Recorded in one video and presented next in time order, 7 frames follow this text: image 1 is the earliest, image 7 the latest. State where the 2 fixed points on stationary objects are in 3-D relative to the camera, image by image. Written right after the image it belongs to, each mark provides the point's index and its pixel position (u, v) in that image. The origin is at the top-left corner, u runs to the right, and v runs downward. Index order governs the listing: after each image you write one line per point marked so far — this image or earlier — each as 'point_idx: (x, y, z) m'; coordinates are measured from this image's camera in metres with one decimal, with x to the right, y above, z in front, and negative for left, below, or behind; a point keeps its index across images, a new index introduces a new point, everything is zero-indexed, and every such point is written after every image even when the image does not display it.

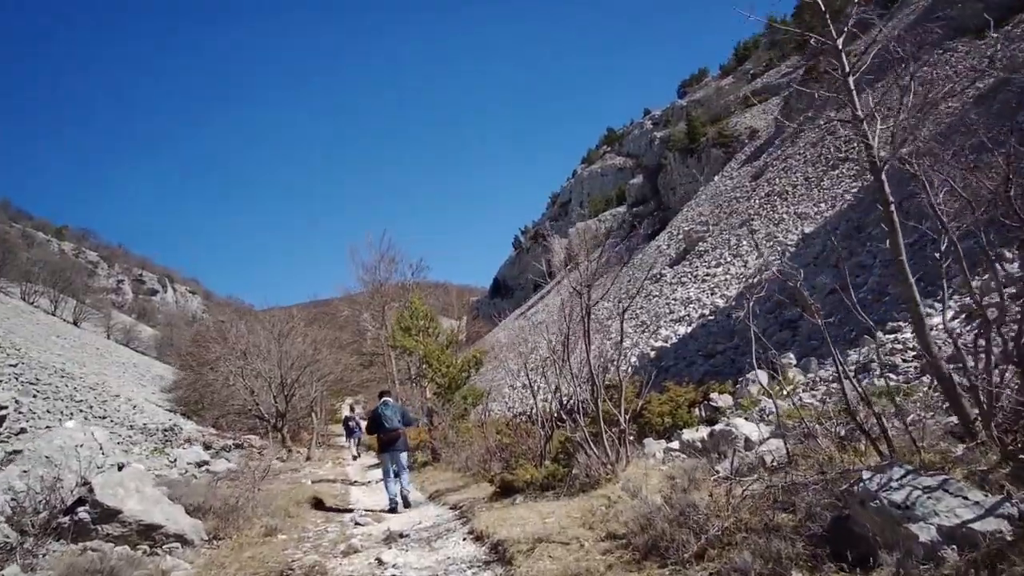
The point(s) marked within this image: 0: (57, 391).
0: (-12.8, -2.9, +17.7) m
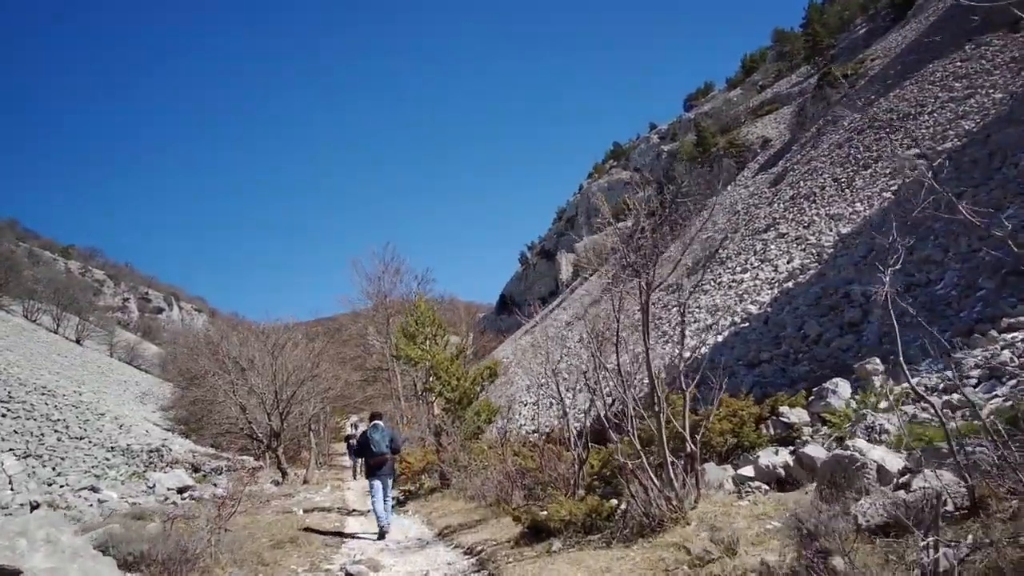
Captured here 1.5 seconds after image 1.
0: (-12.5, -3.2, +16.3) m
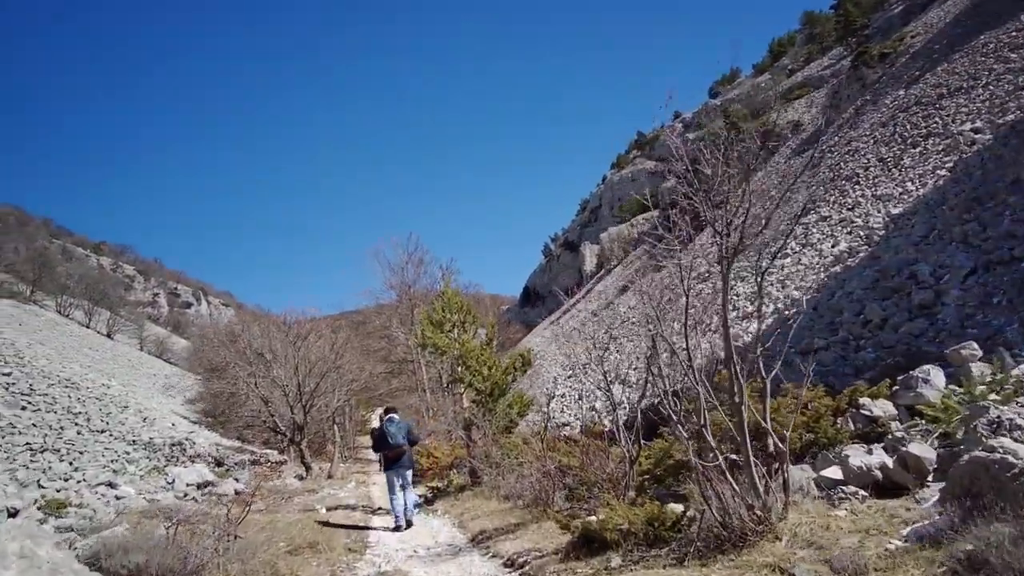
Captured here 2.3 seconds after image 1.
0: (-11.7, -2.9, +16.0) m
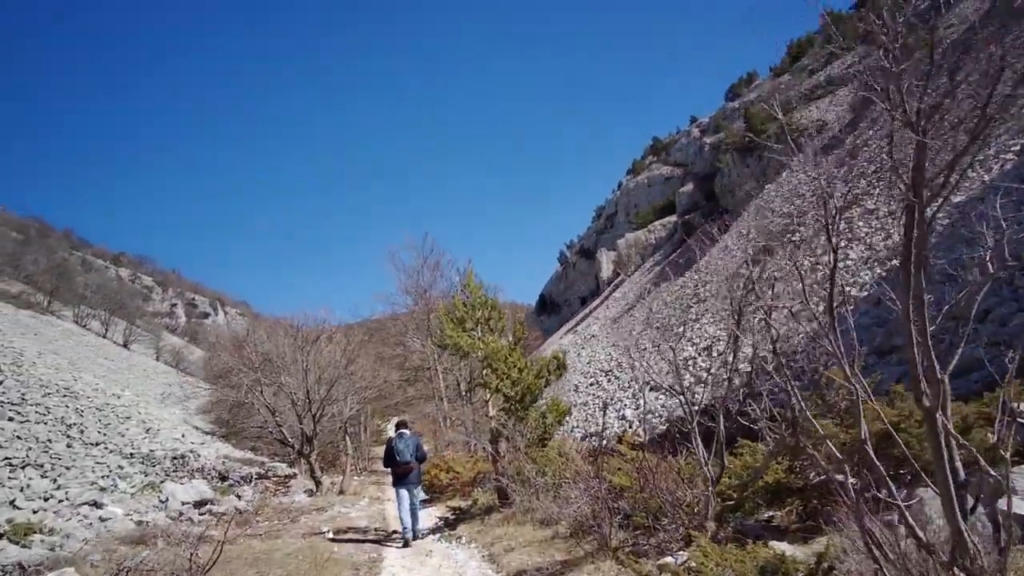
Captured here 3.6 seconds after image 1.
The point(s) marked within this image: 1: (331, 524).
0: (-11.1, -3.0, +15.0) m
1: (-3.1, -4.1, +10.9) m
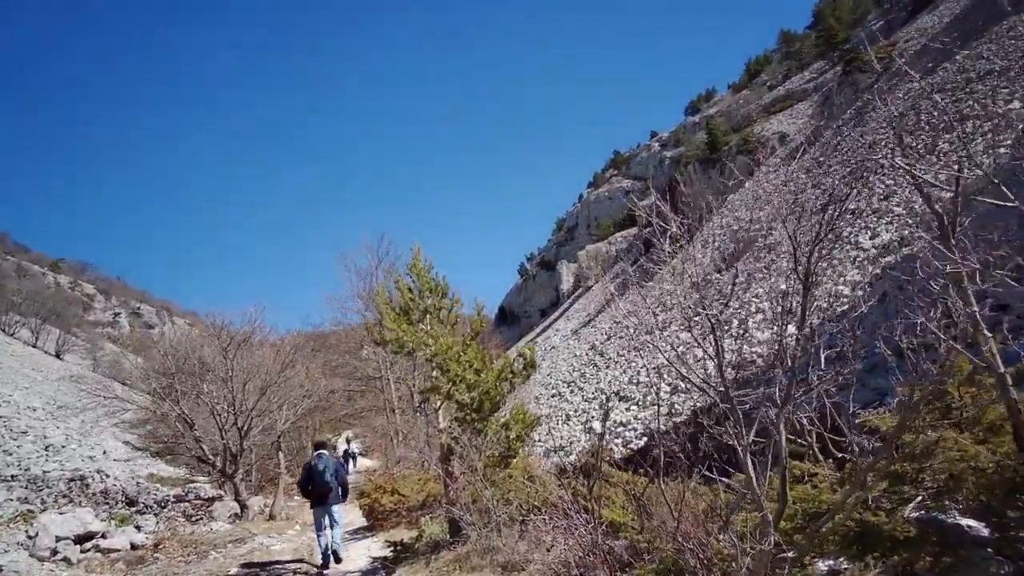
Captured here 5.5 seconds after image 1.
0: (-11.9, -2.8, +12.5) m
1: (-3.8, -3.9, +8.9) m
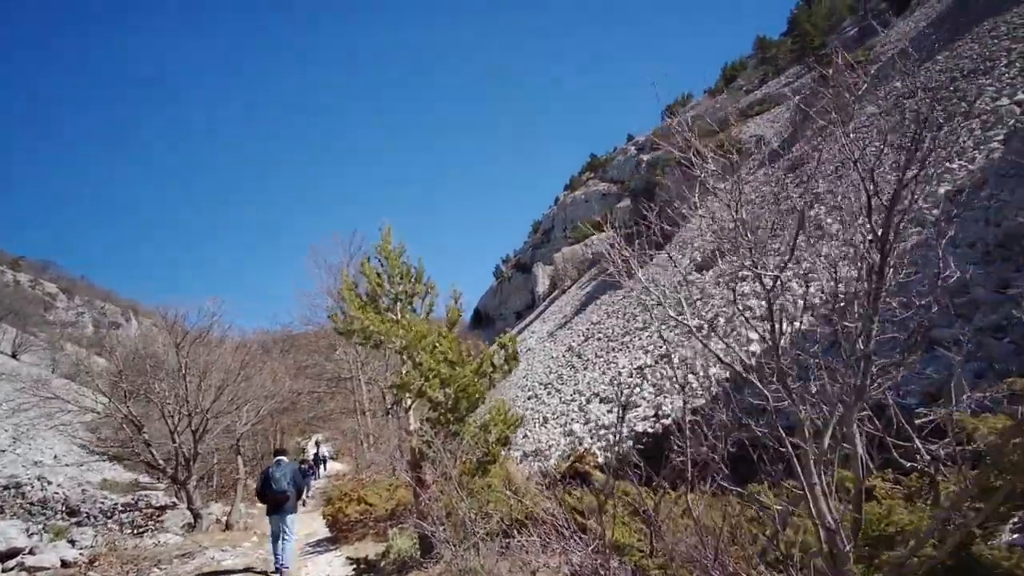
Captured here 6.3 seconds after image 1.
0: (-12.4, -2.5, +11.2) m
1: (-4.0, -3.7, +8.0) m
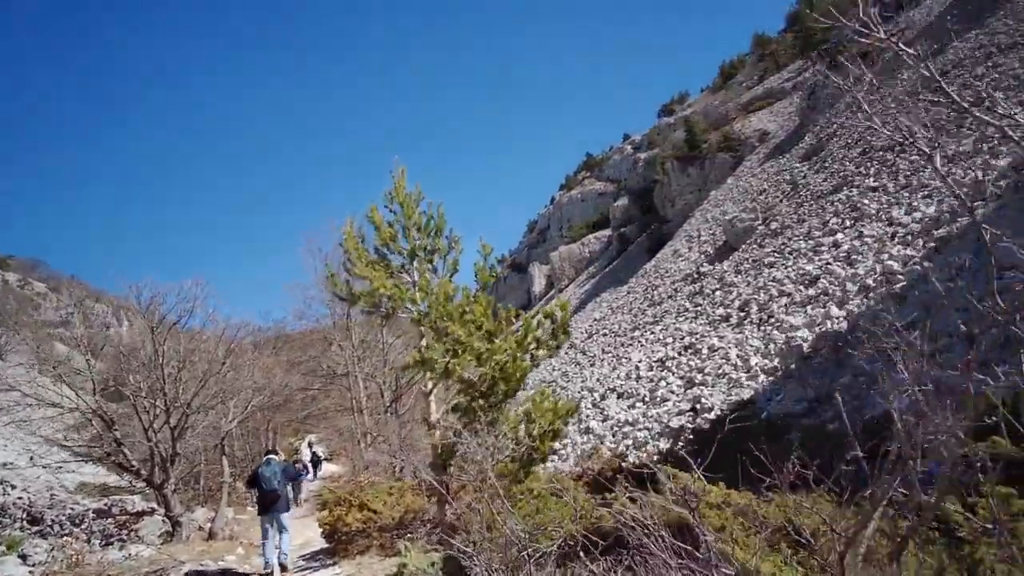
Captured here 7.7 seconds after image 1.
0: (-12.0, -2.2, +9.8) m
1: (-3.7, -3.3, +6.6) m
